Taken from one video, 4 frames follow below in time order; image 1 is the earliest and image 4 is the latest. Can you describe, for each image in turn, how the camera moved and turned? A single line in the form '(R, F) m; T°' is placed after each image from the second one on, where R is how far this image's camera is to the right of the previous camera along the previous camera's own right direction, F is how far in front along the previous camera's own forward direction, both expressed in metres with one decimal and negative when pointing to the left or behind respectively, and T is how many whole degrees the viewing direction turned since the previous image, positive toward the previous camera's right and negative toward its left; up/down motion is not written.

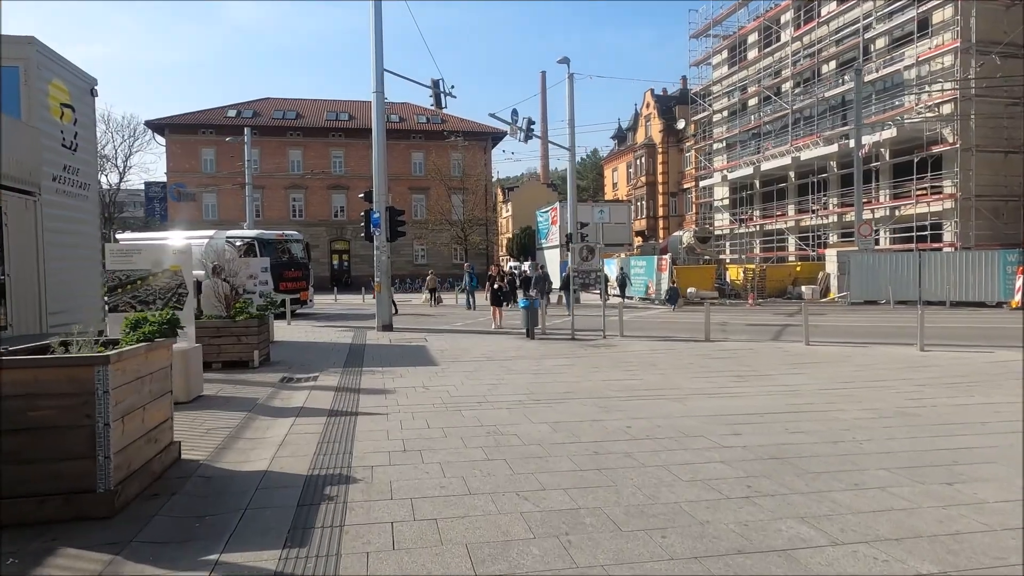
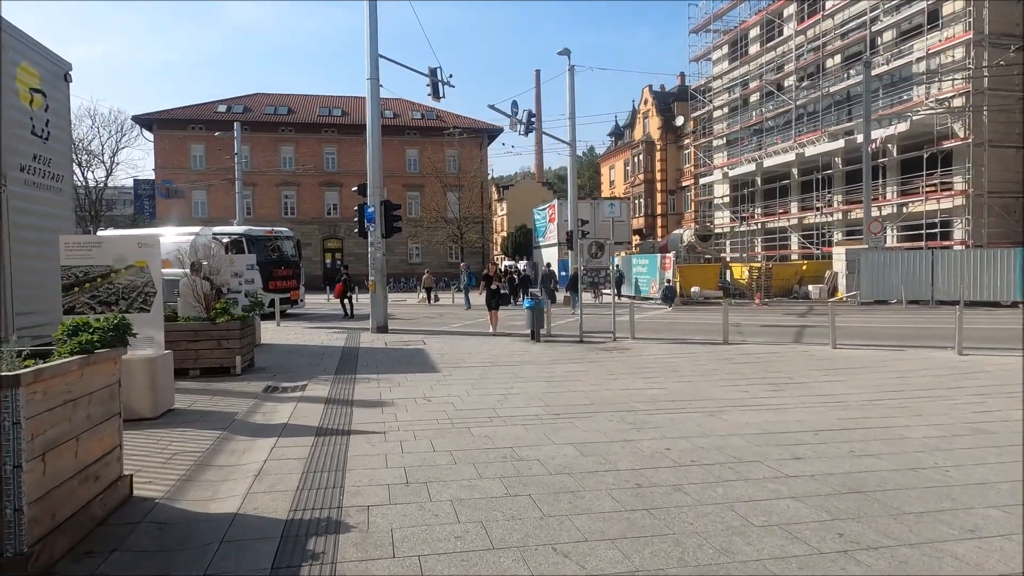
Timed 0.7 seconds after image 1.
(-0.2, +1.0) m; +1°
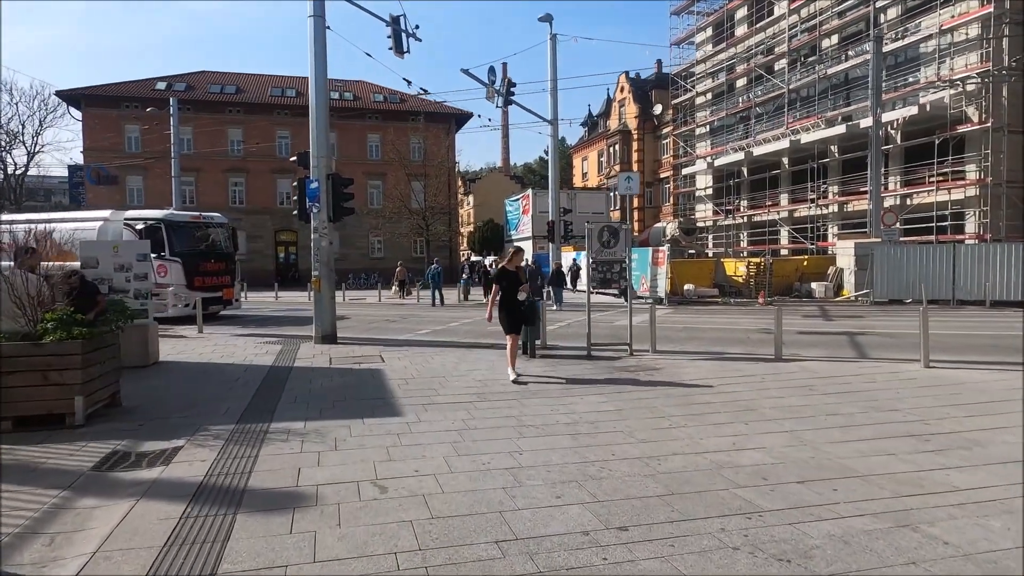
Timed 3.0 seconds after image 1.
(-0.4, +3.6) m; +3°
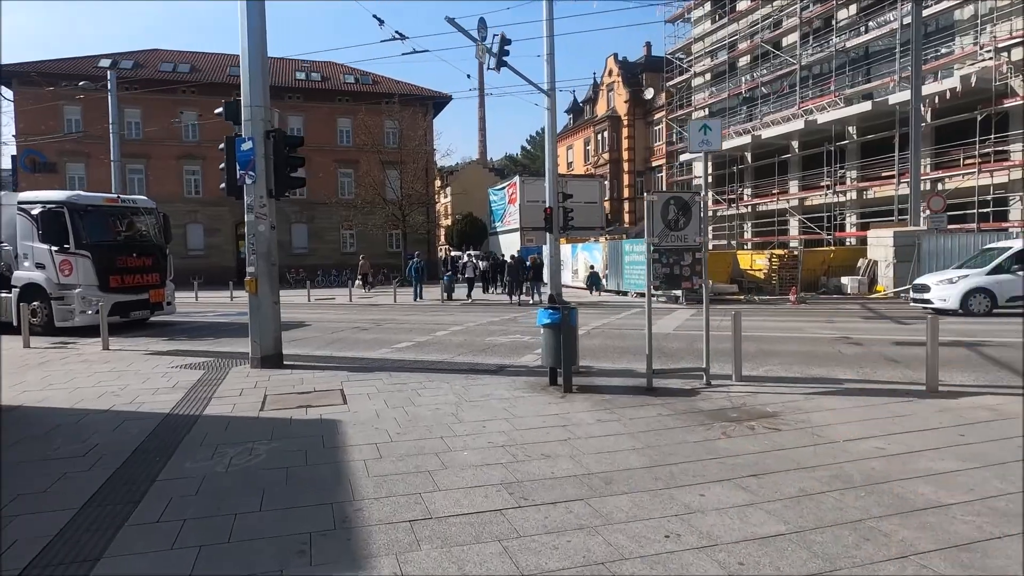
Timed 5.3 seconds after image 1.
(-0.6, +3.7) m; +2°
